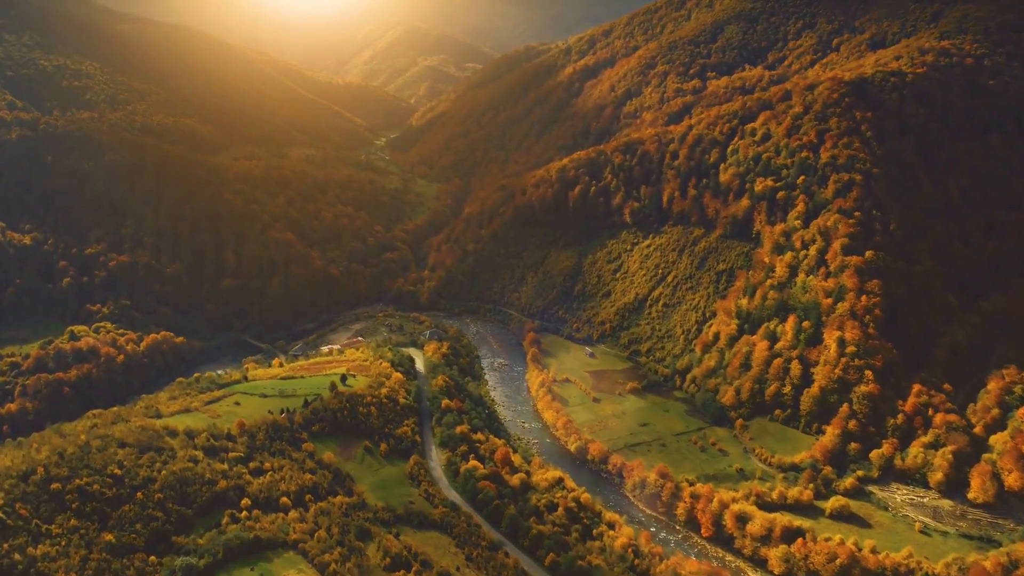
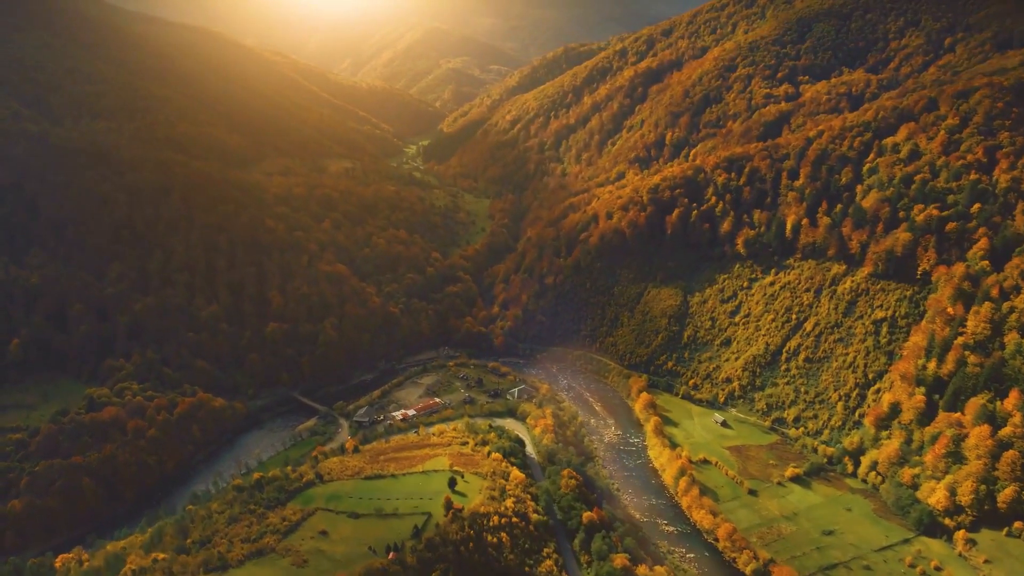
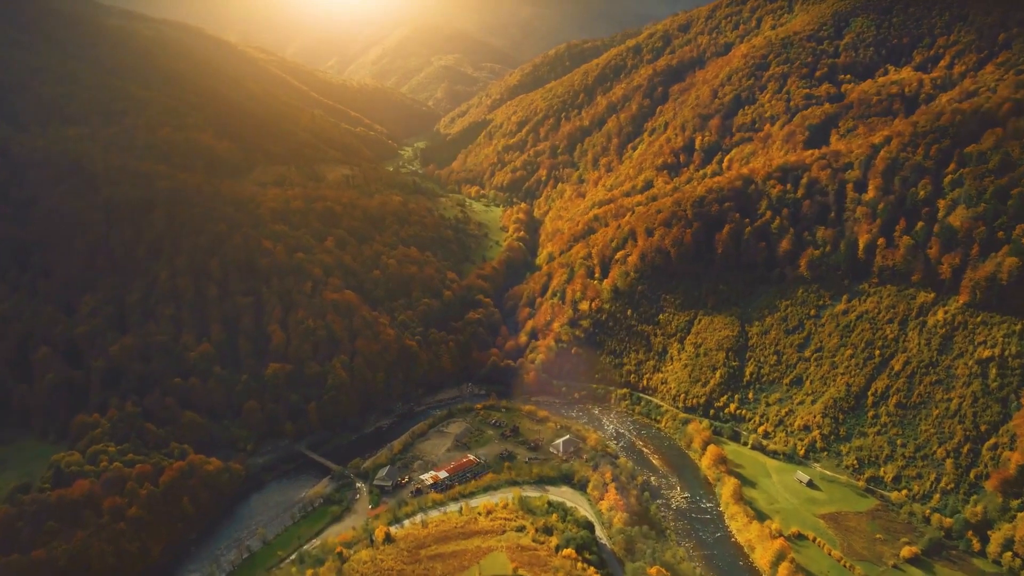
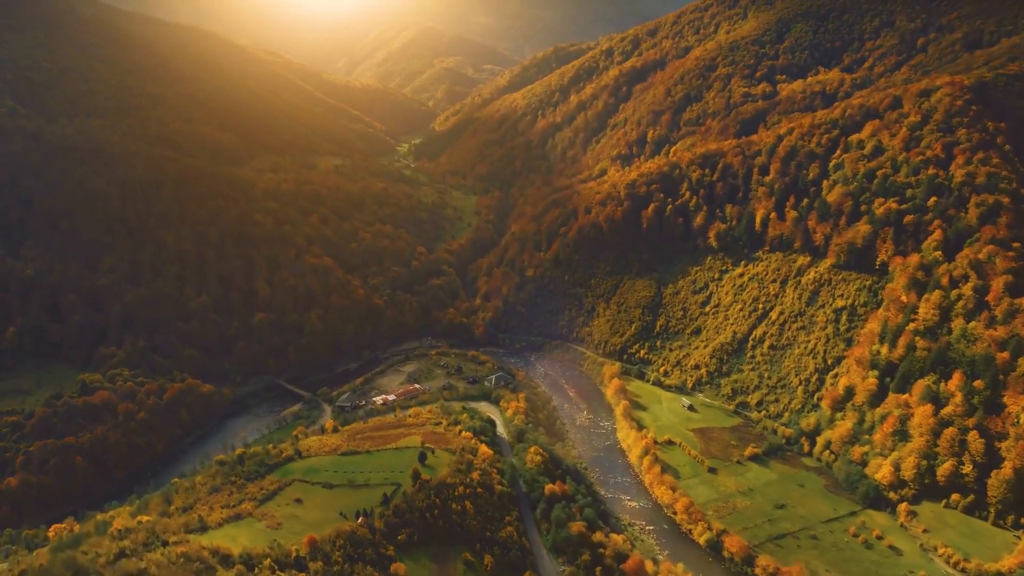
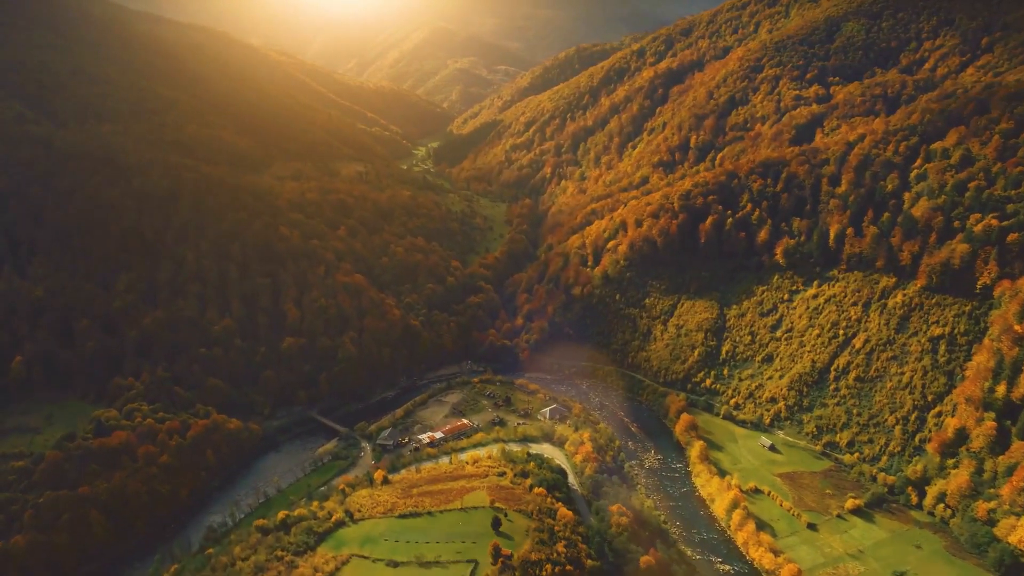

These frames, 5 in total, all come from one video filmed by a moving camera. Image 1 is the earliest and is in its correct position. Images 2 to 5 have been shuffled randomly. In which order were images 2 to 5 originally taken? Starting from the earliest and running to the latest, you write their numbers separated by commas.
4, 2, 5, 3
